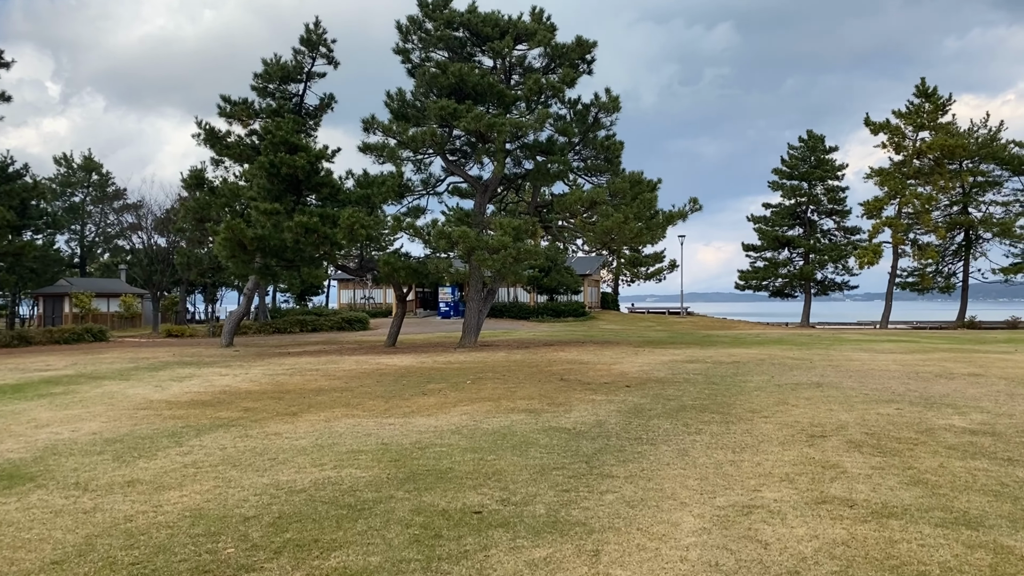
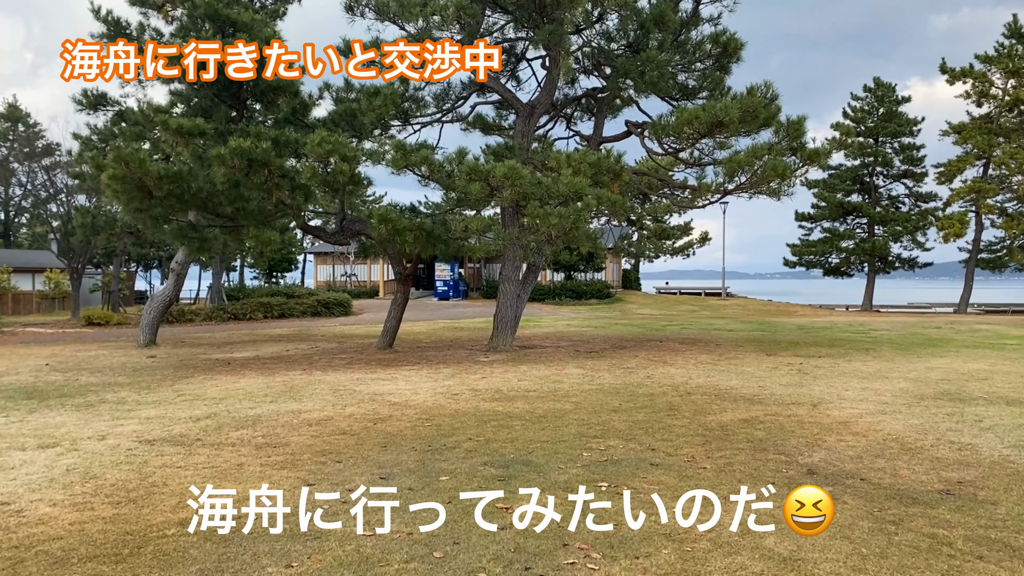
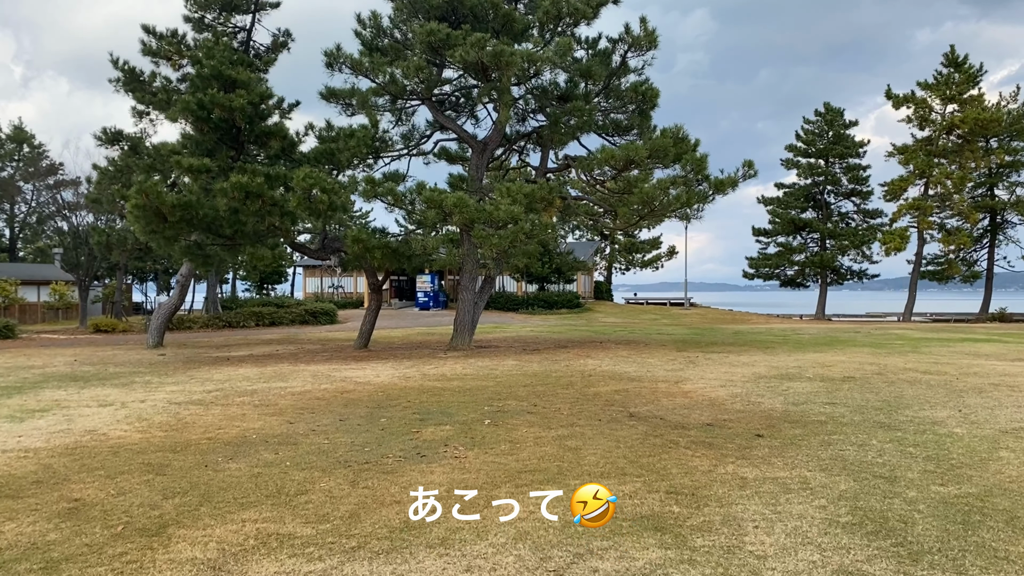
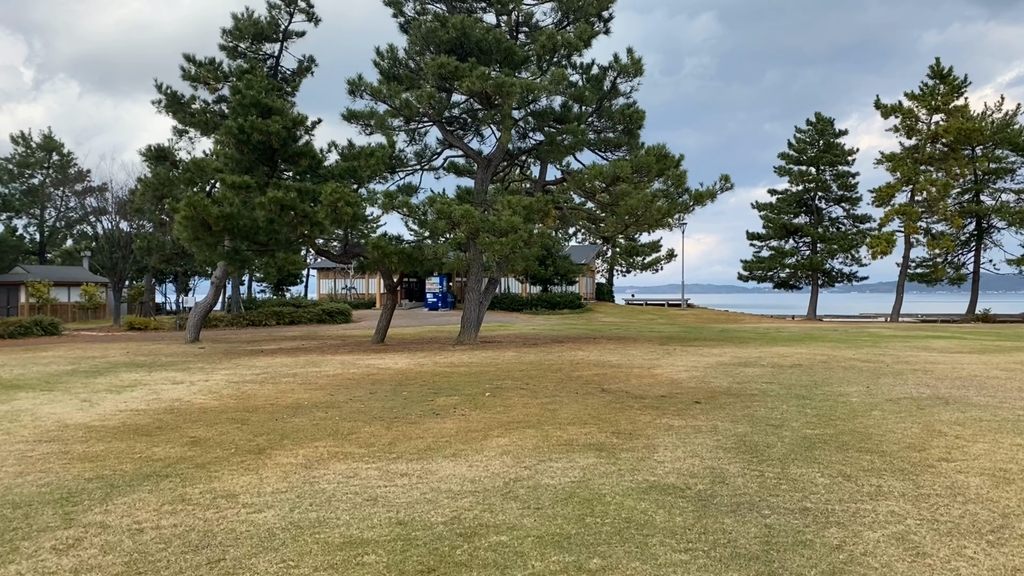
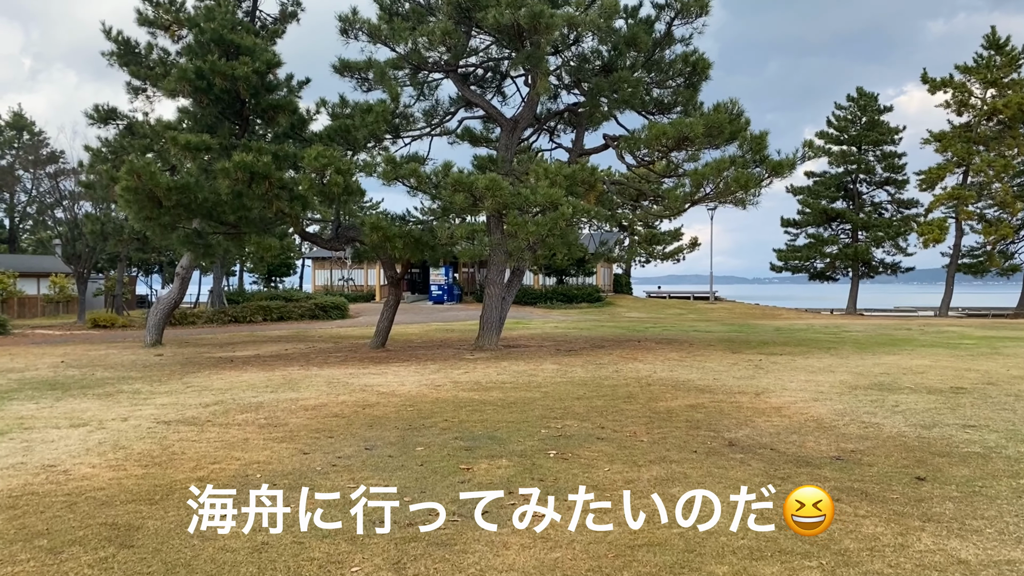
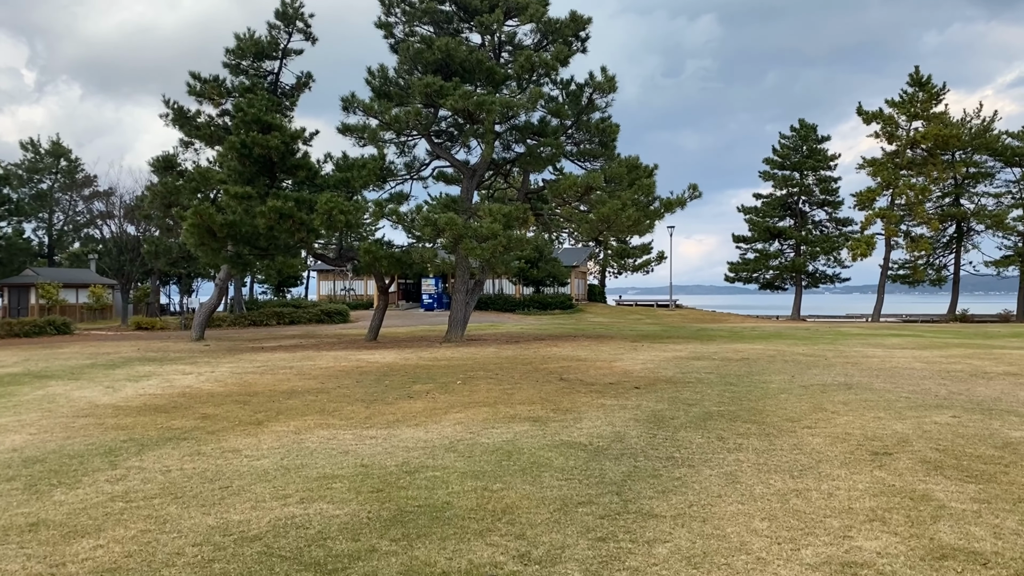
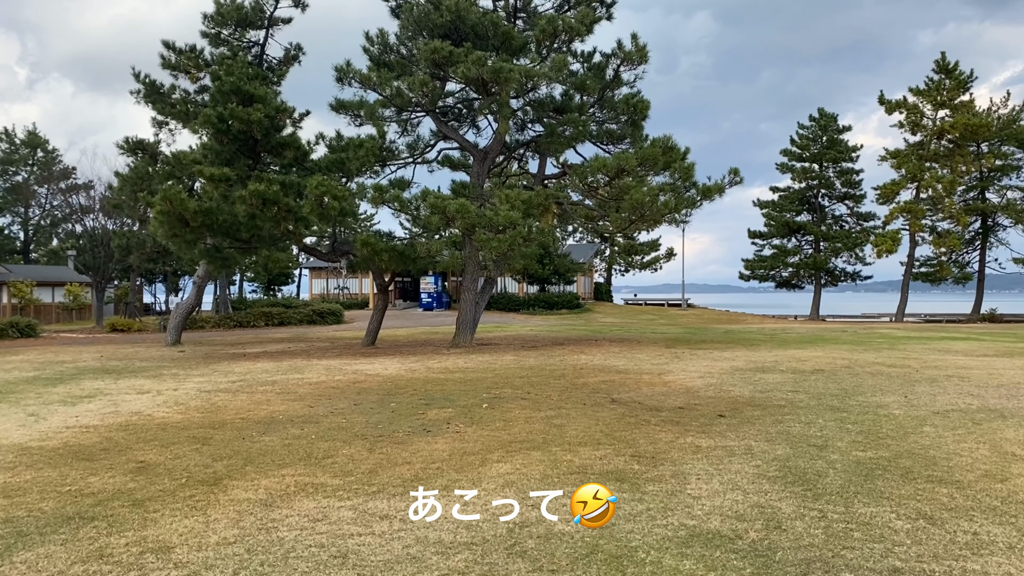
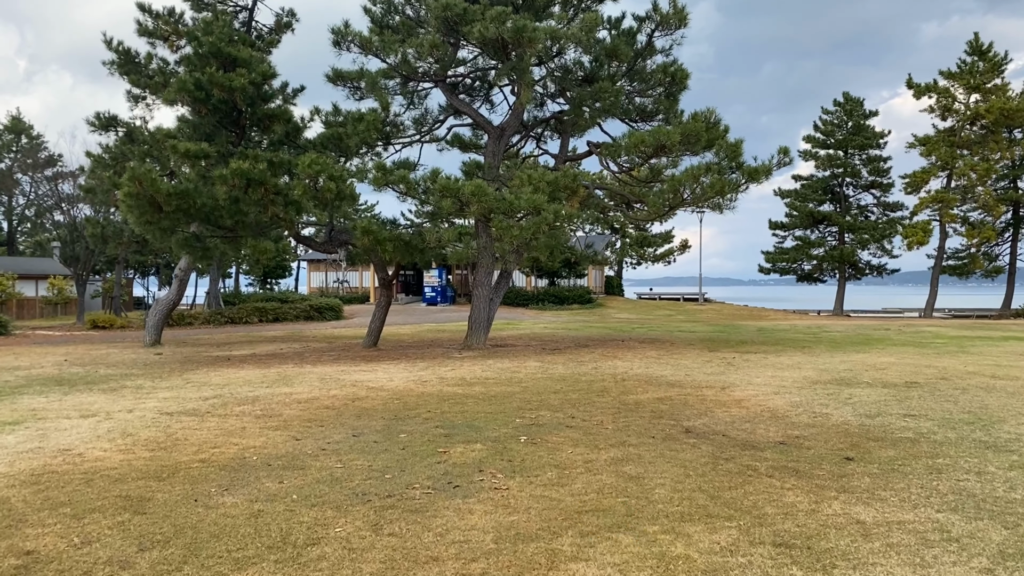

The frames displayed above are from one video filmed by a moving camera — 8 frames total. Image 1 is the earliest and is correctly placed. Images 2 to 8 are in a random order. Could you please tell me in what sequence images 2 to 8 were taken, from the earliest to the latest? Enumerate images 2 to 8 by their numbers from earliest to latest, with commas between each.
6, 4, 7, 3, 8, 5, 2
